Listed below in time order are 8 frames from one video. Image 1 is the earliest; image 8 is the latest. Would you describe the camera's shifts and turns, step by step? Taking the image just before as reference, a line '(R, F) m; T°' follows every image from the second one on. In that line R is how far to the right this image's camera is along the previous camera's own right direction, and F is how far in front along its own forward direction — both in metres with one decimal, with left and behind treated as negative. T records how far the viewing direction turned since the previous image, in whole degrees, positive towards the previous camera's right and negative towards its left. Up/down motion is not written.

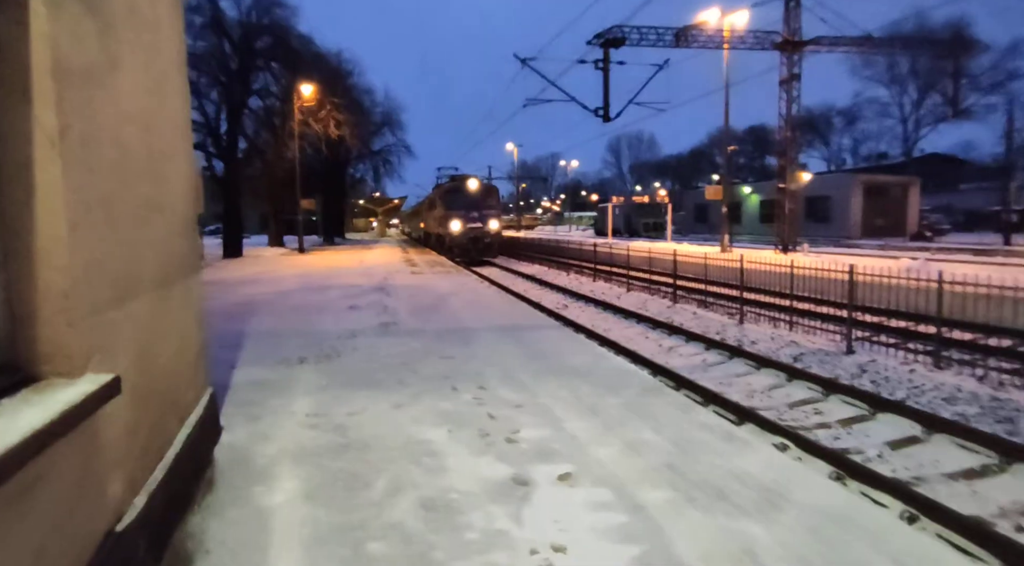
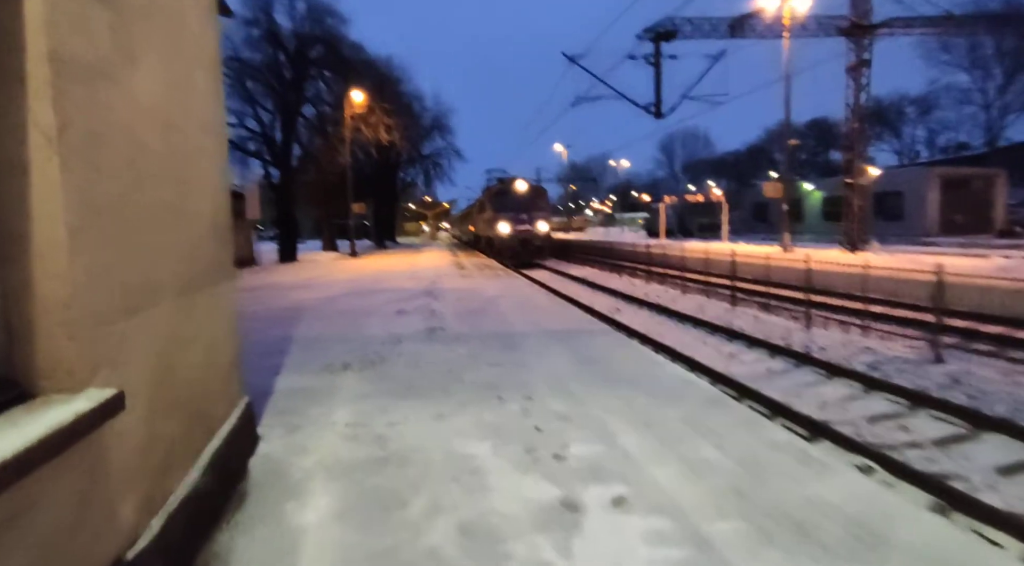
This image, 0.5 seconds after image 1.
(0.0, +0.4) m; -5°
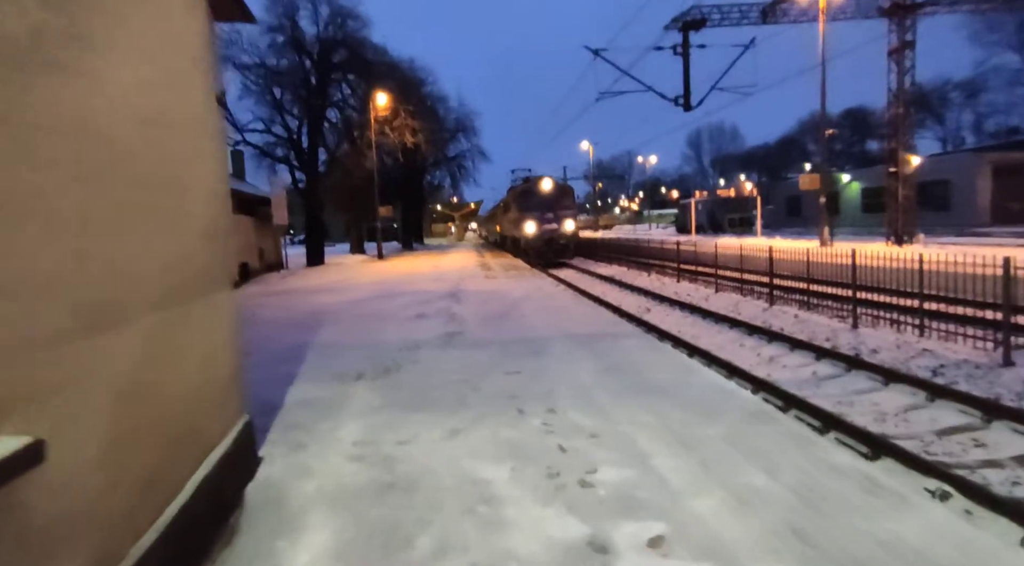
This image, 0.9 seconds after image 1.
(+0.1, +0.5) m; -3°
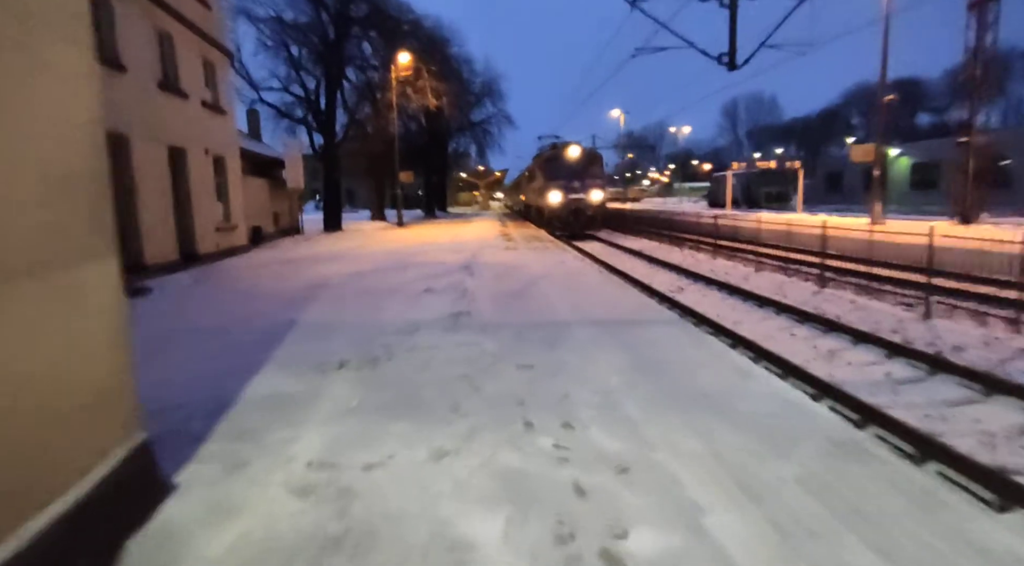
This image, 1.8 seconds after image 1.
(+0.1, +1.4) m; -2°
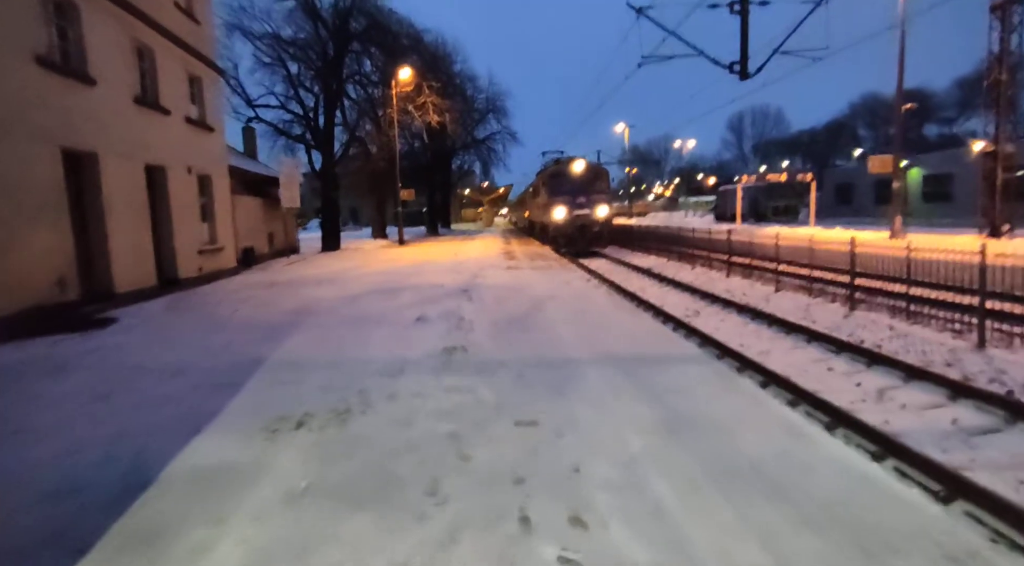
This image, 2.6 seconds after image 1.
(+0.1, +1.1) m; 0°
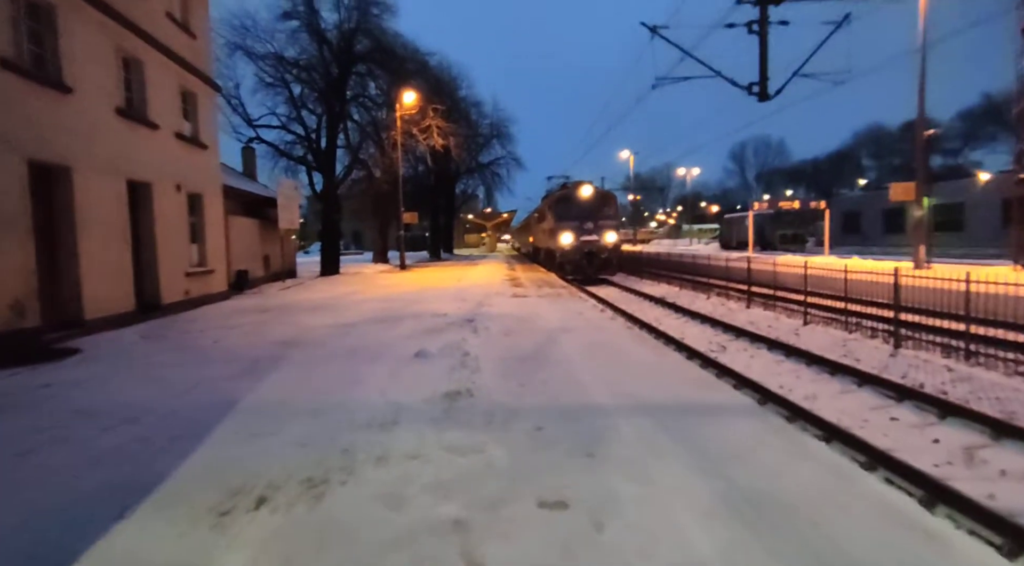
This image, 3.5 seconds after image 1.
(-0.1, +1.1) m; 0°
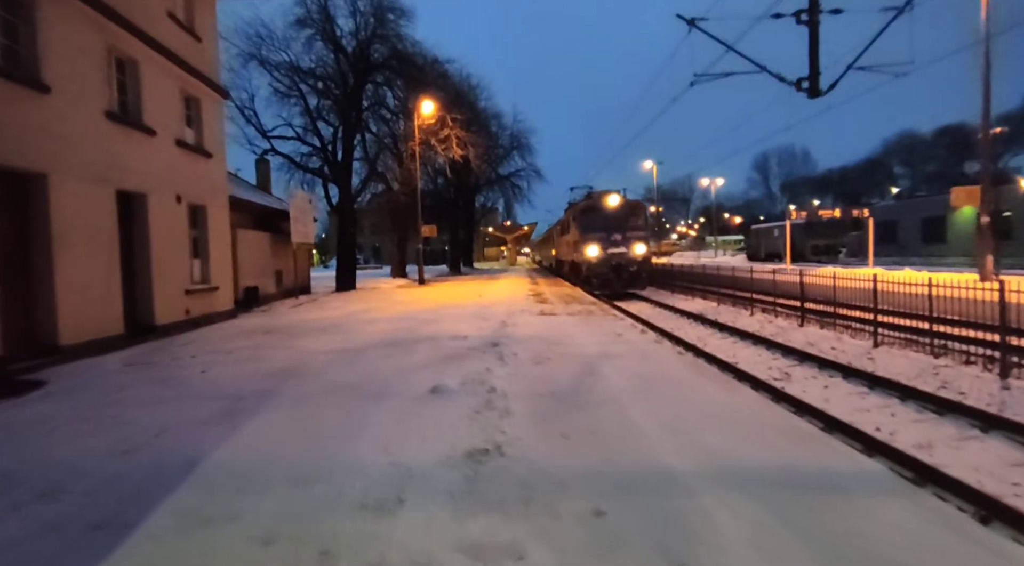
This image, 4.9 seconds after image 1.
(-0.2, +1.5) m; -2°
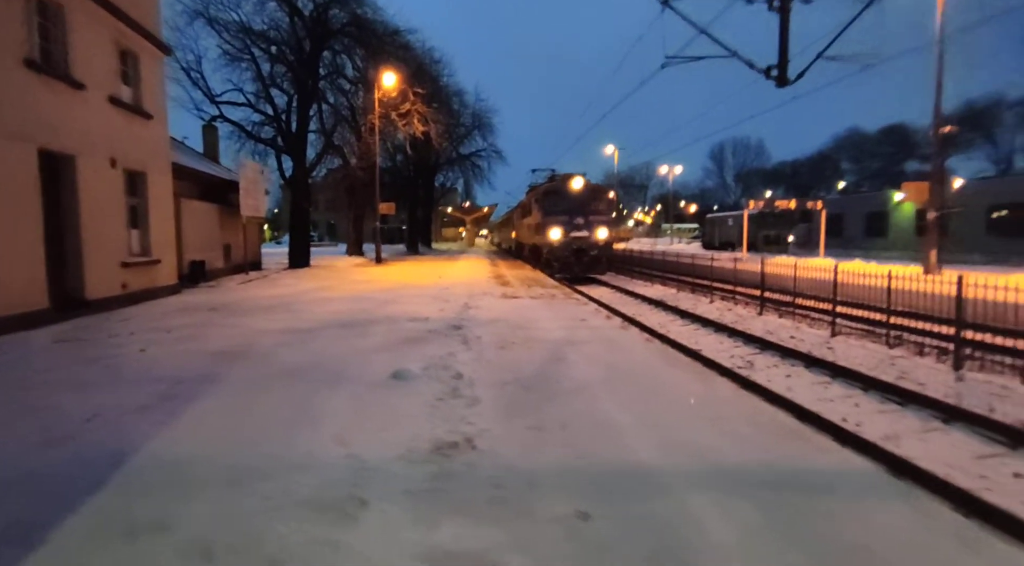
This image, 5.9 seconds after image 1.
(-0.1, +0.4) m; +4°
